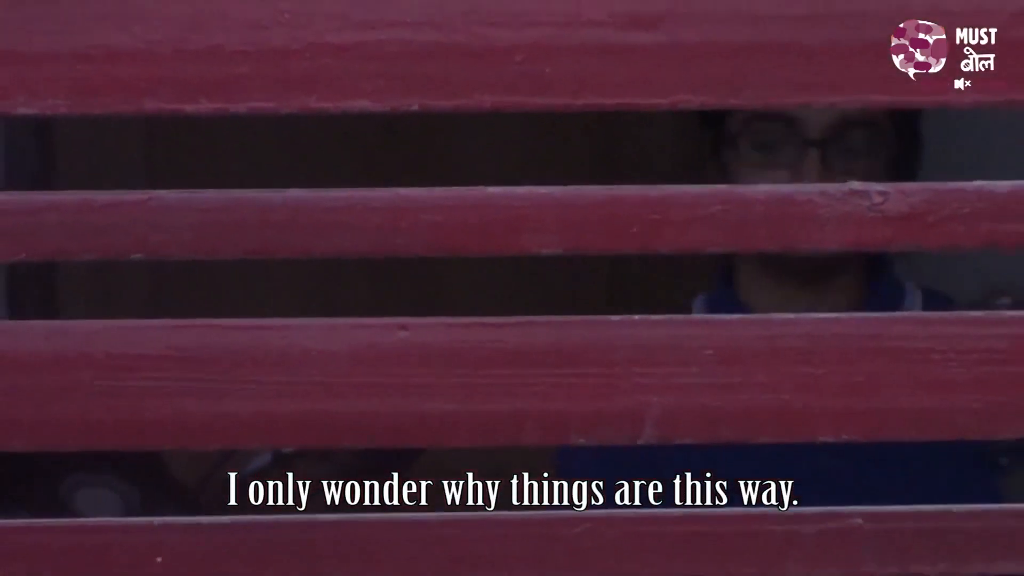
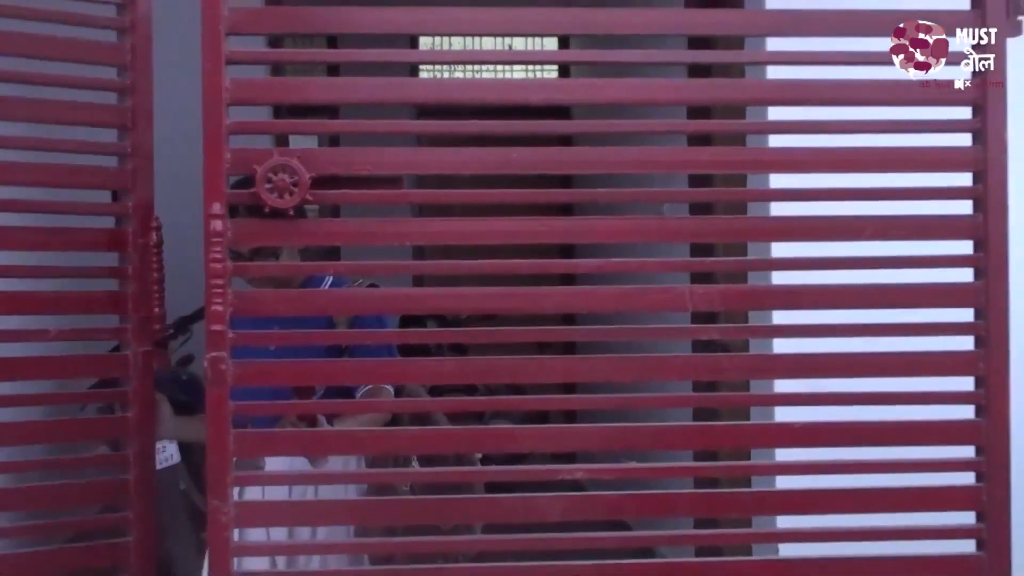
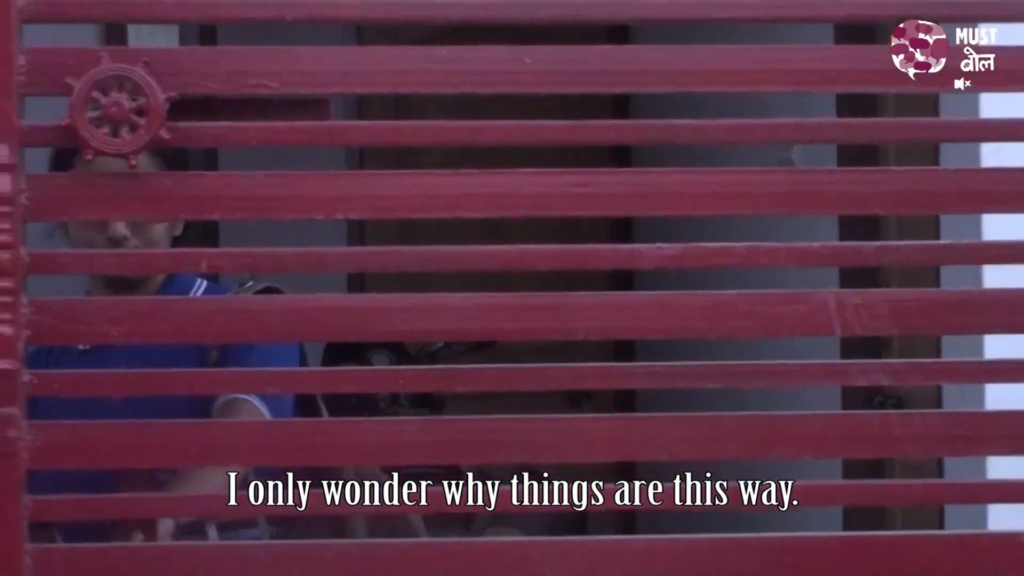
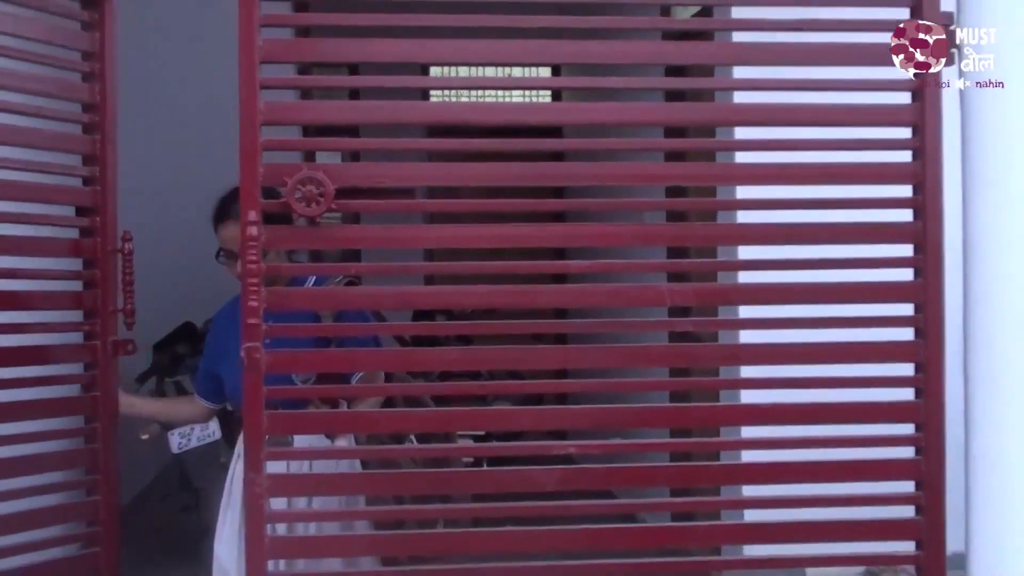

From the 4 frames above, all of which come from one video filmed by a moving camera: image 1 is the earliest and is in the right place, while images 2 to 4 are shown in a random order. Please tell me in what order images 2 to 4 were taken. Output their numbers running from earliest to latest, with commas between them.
3, 2, 4
